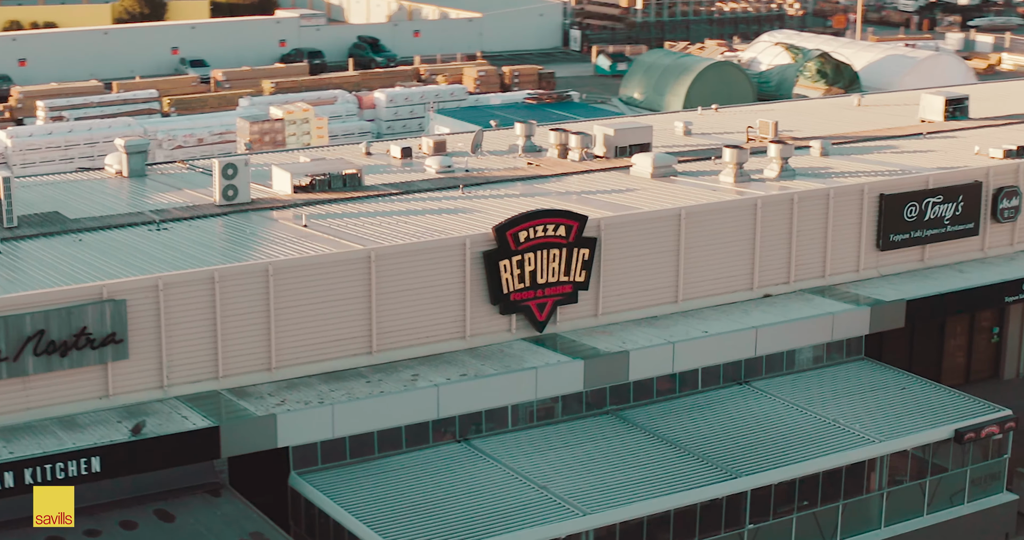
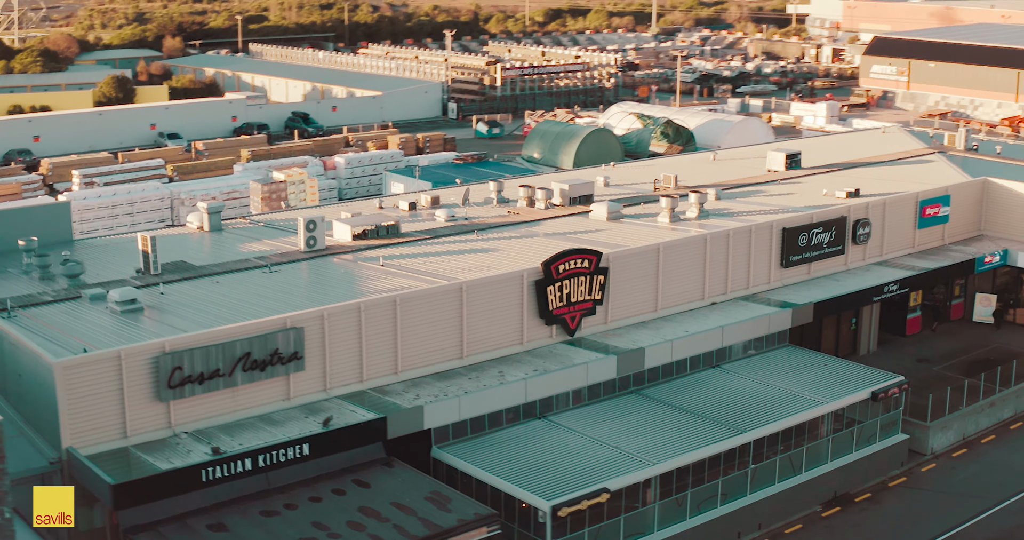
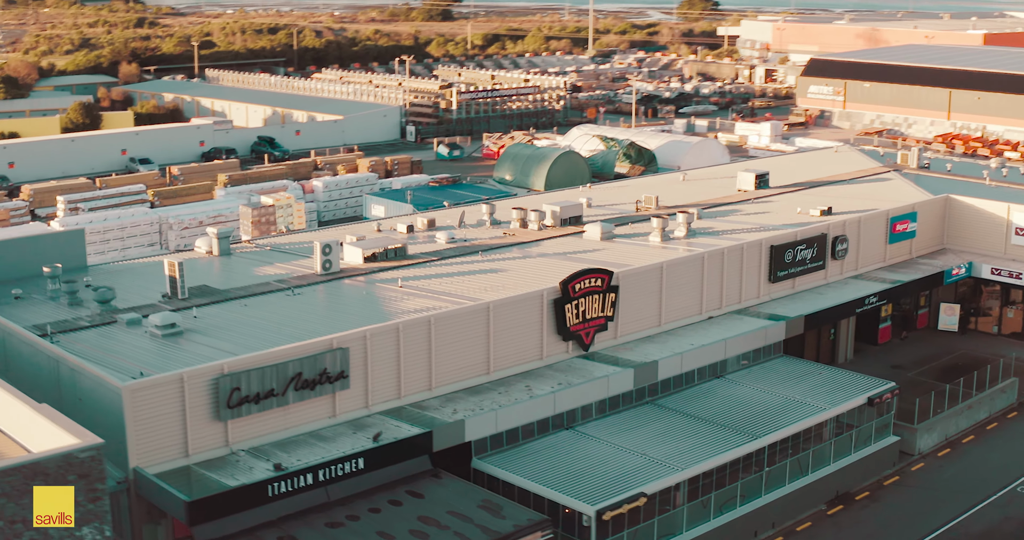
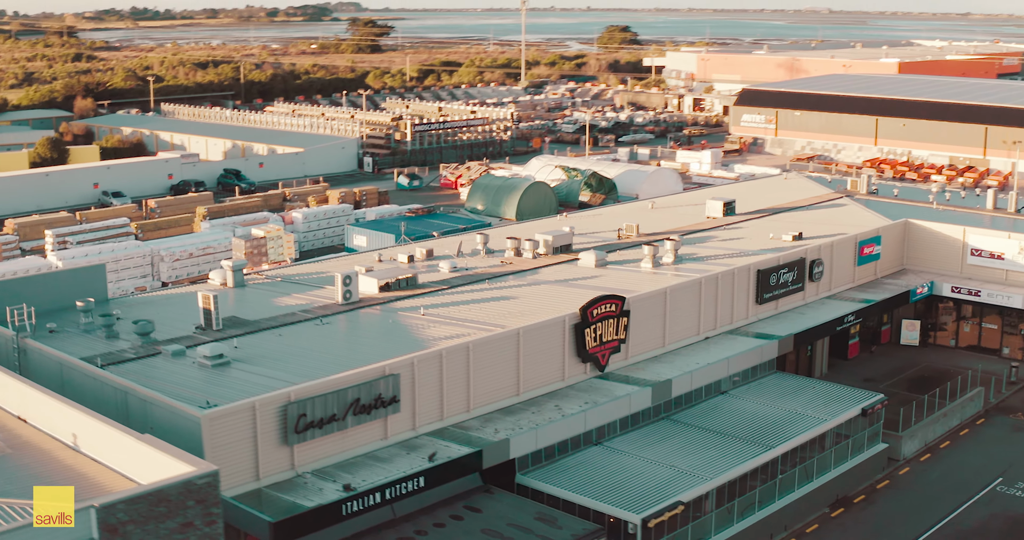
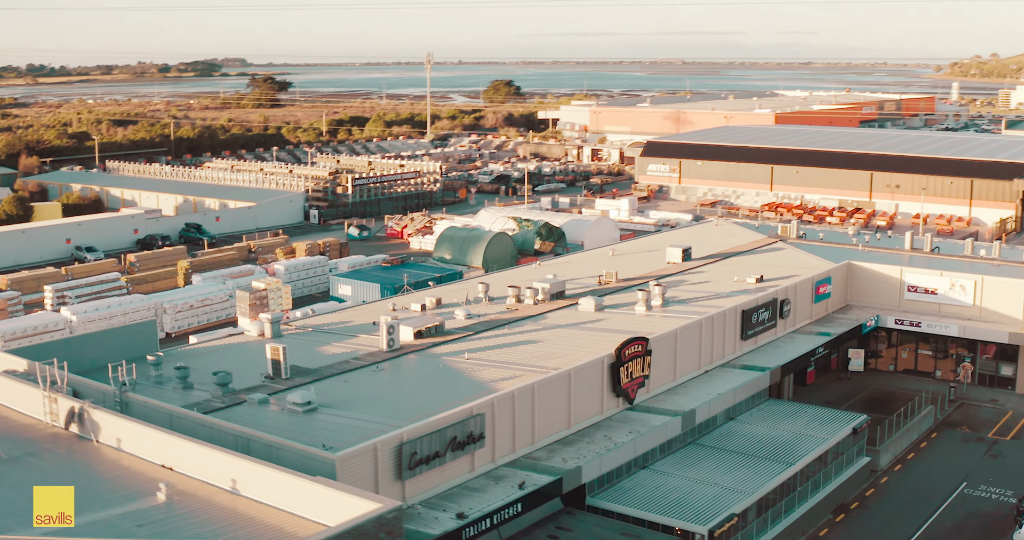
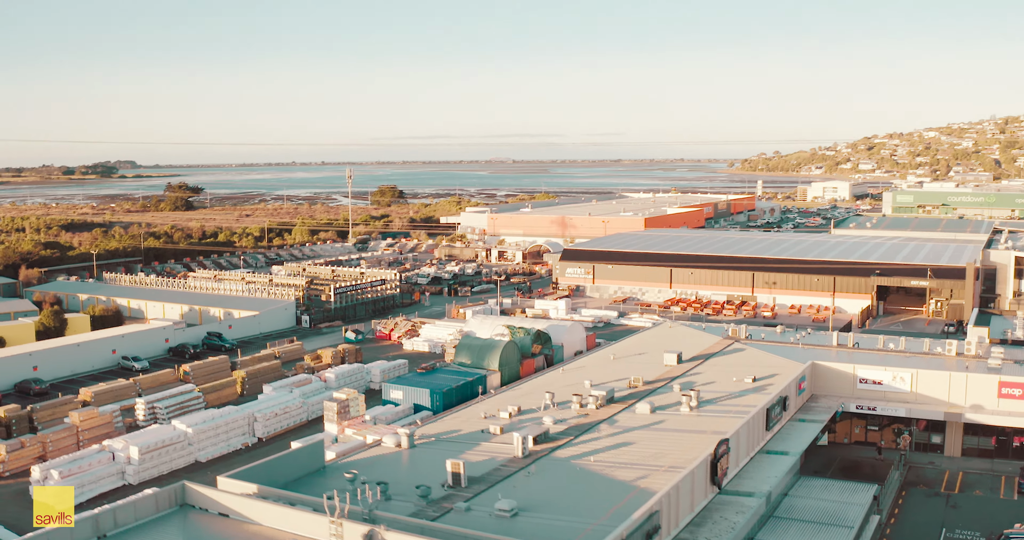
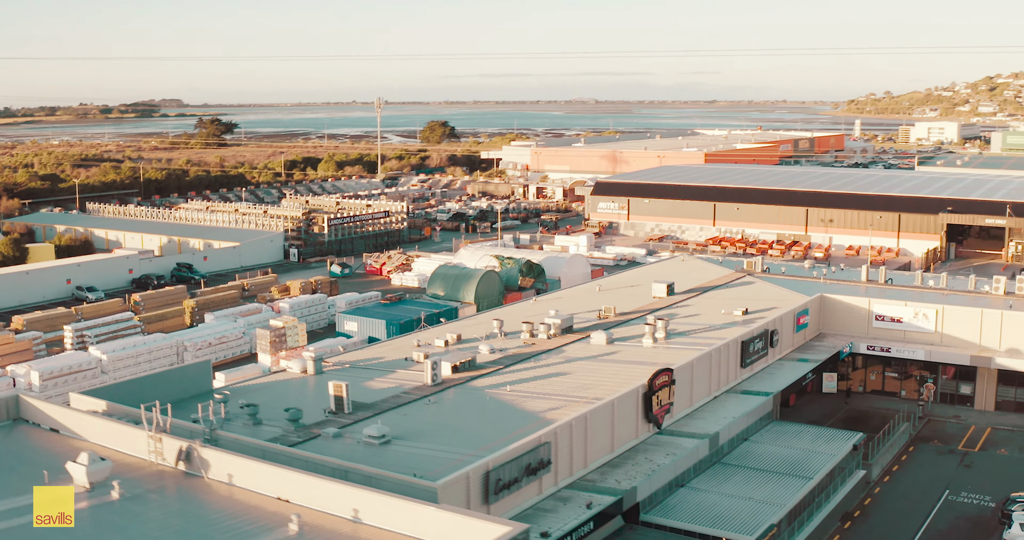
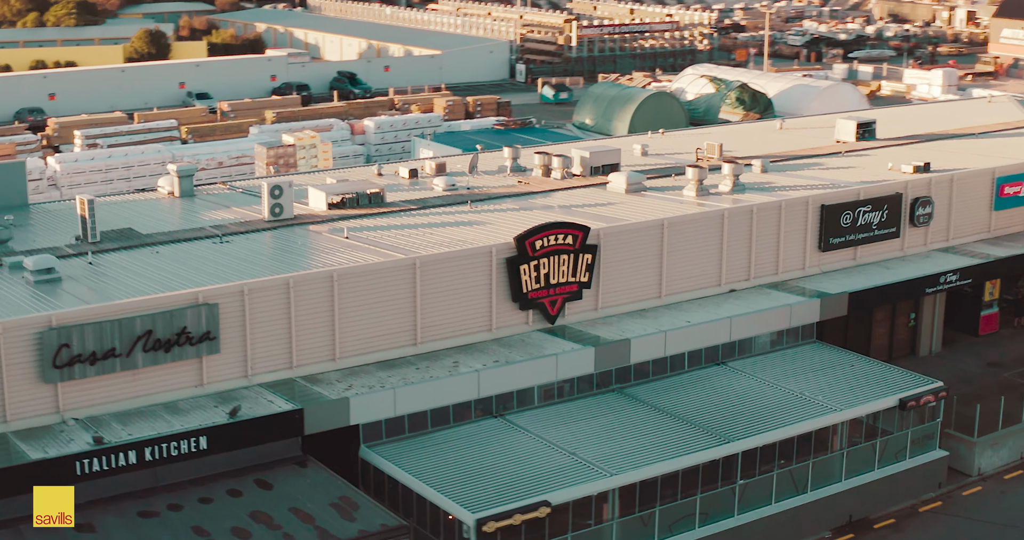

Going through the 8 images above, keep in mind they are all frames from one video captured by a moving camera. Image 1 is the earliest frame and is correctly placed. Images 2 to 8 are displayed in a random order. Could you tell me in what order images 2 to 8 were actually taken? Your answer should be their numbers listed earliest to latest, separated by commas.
8, 2, 3, 4, 5, 7, 6
